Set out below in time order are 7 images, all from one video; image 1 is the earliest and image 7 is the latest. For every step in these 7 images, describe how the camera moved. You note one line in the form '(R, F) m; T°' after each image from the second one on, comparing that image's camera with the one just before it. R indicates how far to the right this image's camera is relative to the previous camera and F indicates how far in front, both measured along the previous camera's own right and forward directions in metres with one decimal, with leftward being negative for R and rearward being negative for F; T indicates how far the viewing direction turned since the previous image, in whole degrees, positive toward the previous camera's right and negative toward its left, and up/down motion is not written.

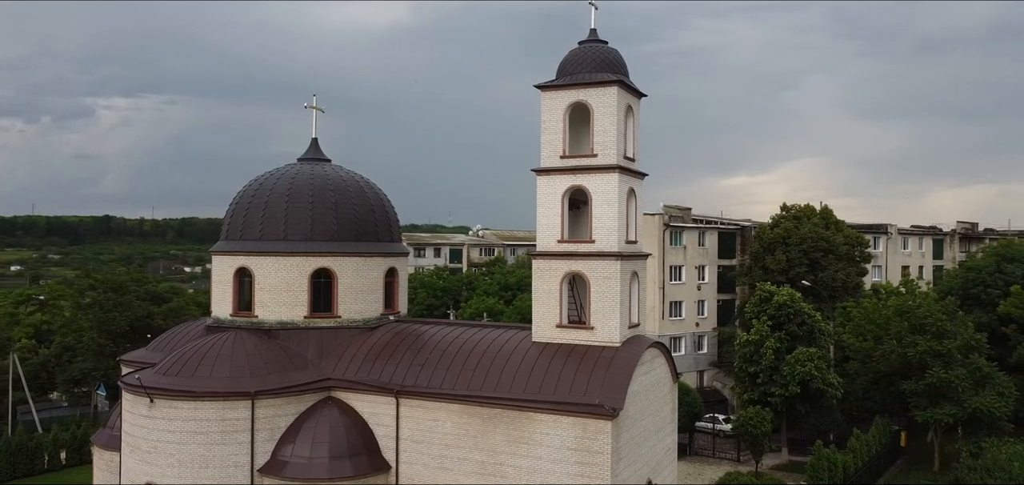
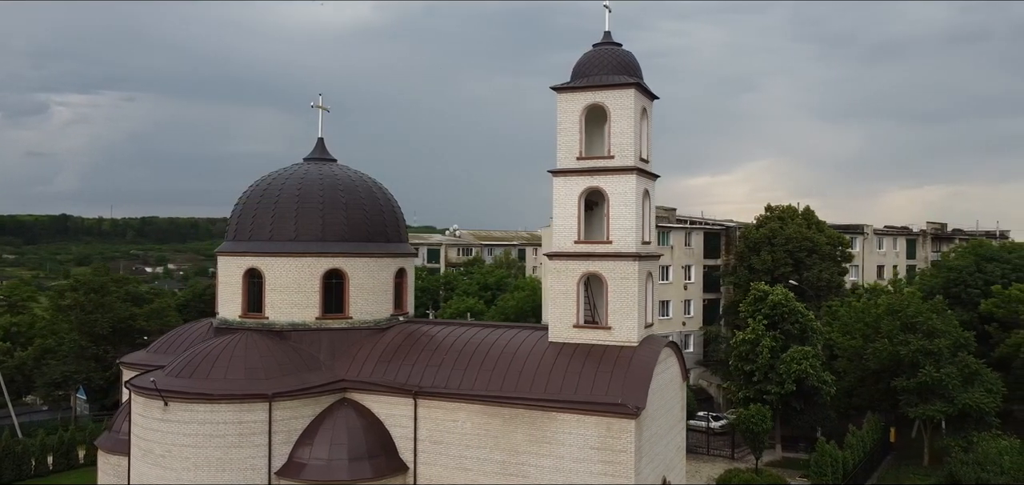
(-0.9, 0.0) m; +2°
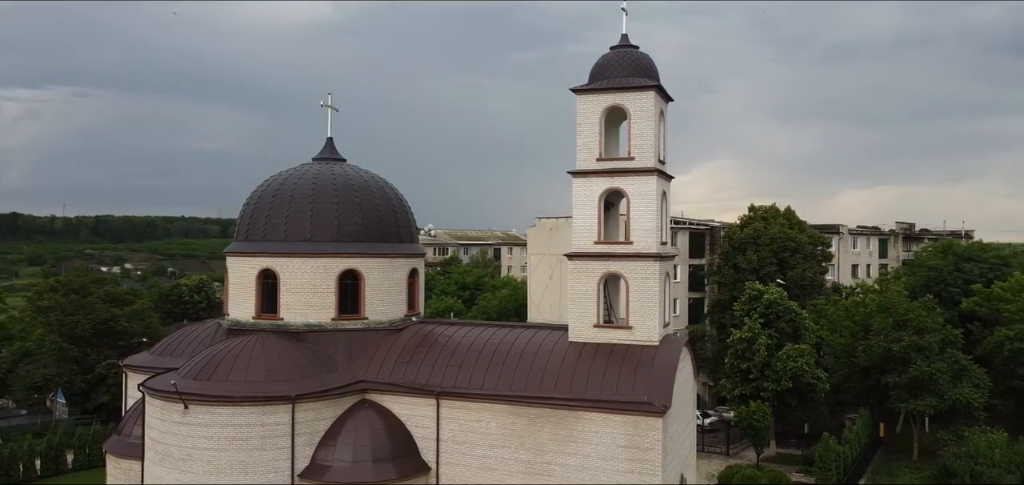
(-1.0, 0.0) m; +2°
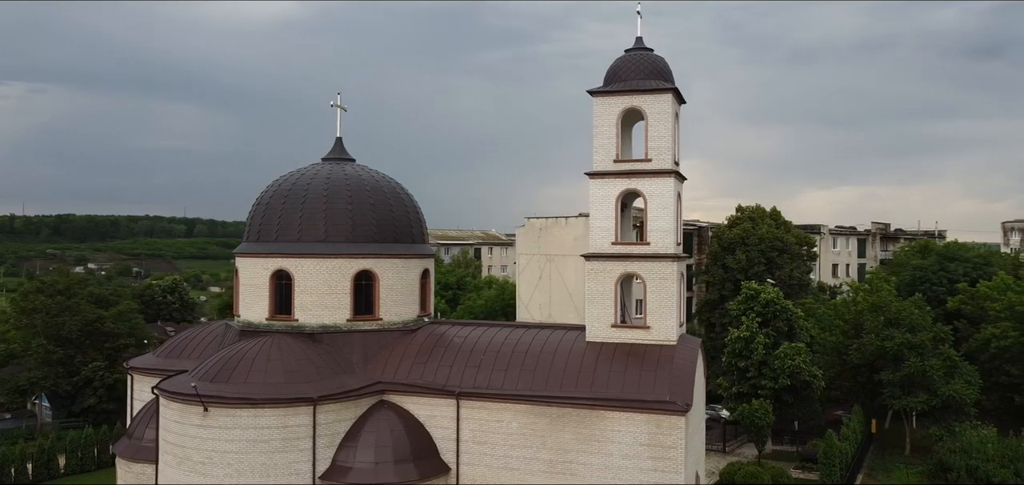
(-0.9, -0.1) m; +2°
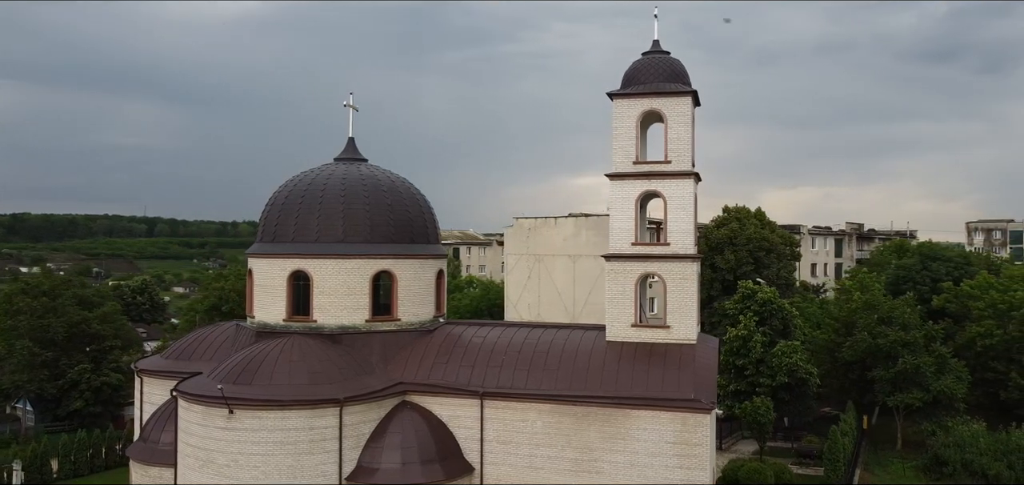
(-1.0, -0.1) m; +2°
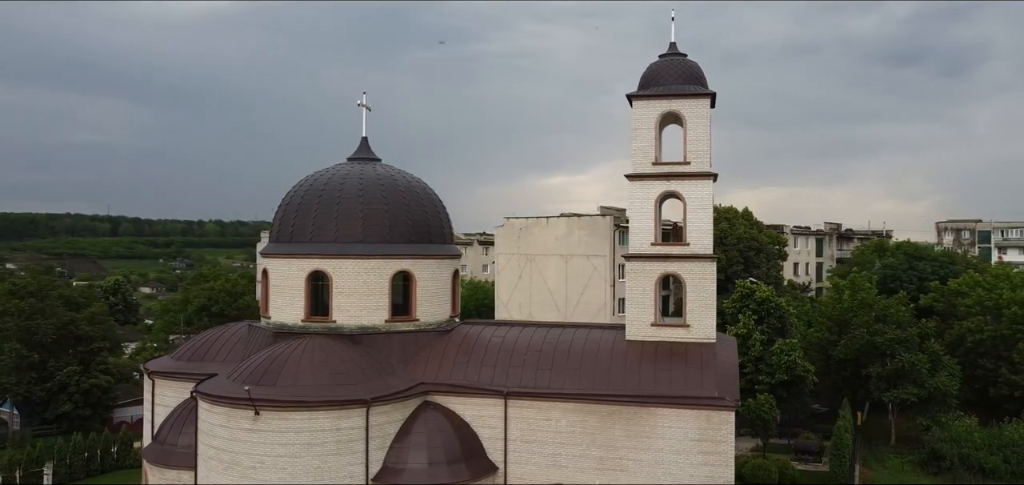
(-0.9, -0.1) m; +2°
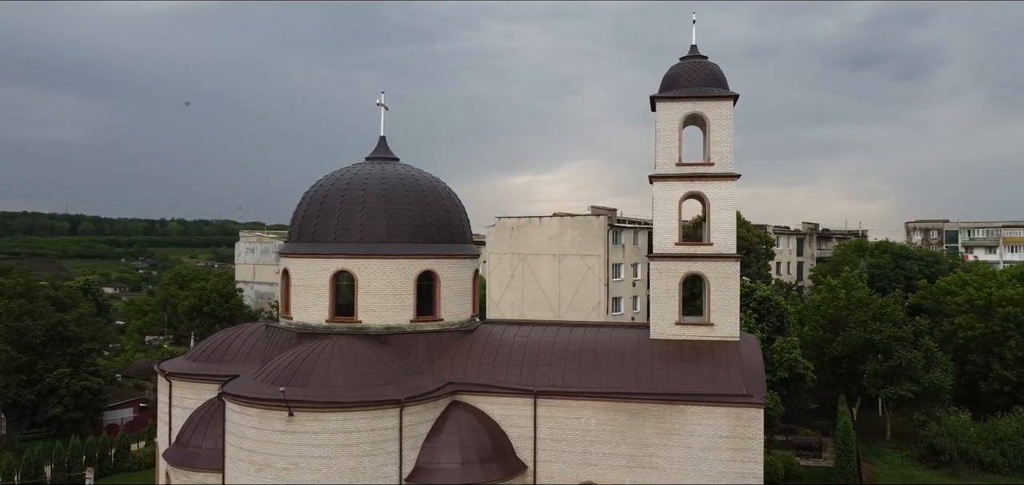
(-1.1, -0.1) m; +2°
